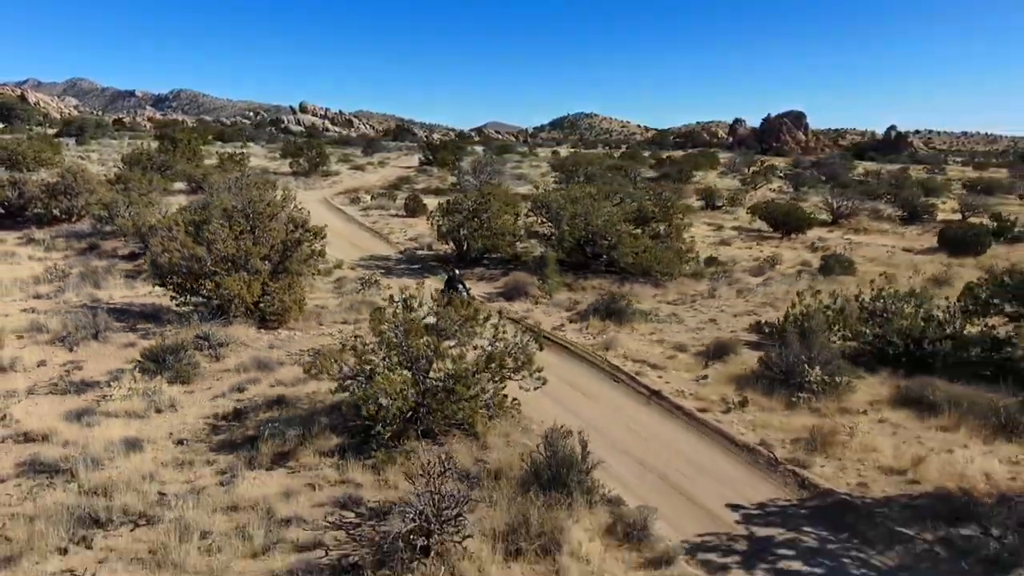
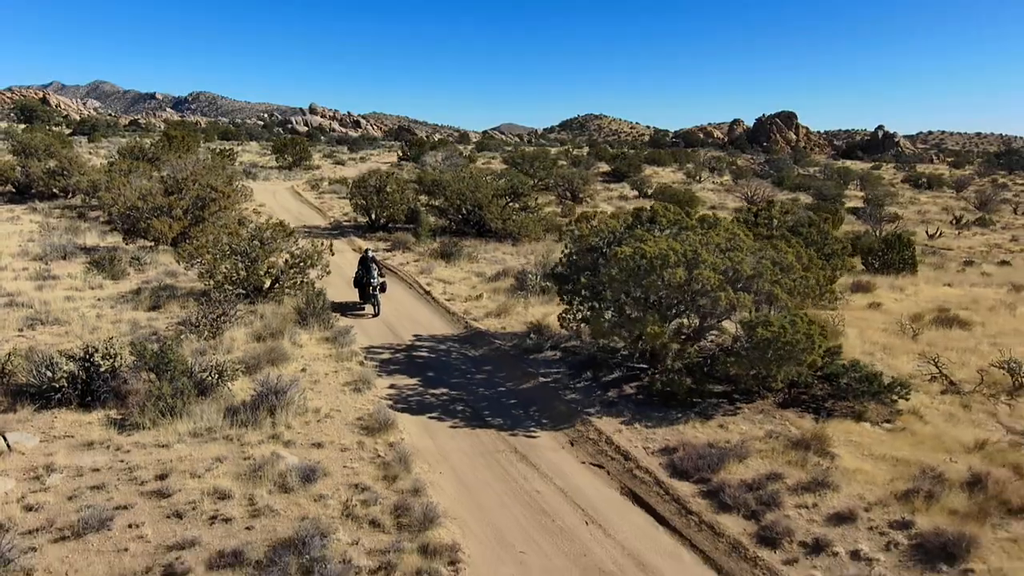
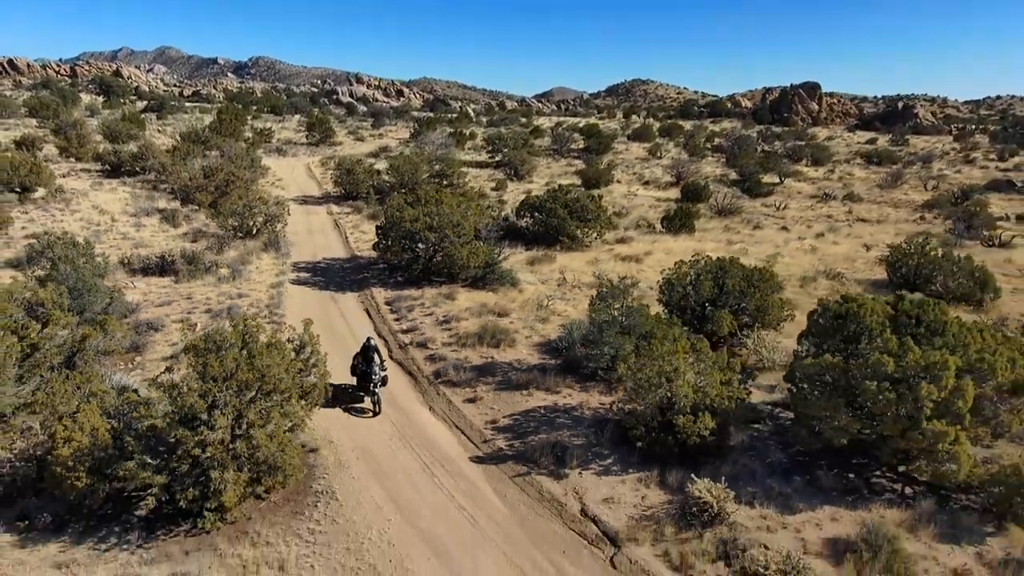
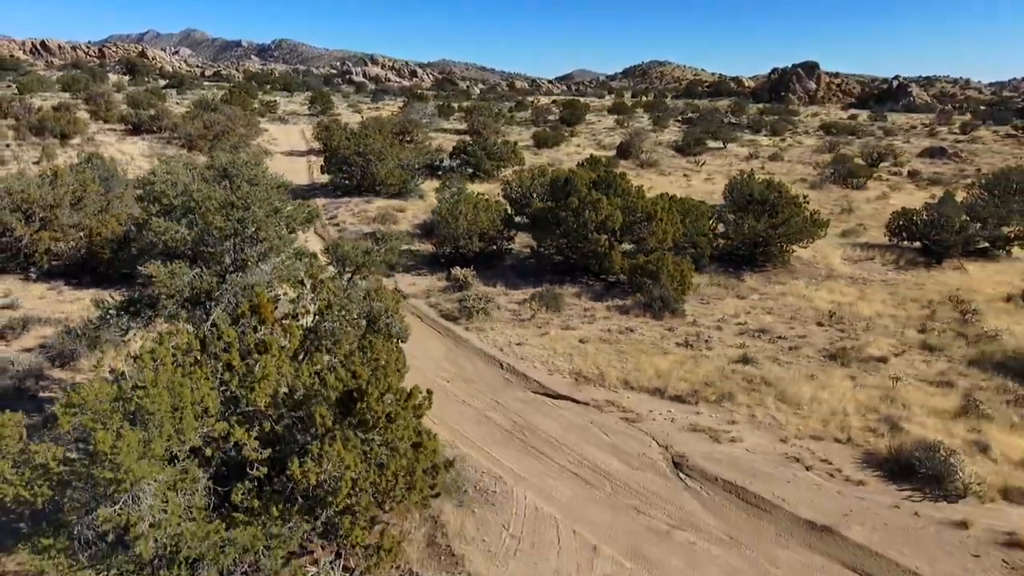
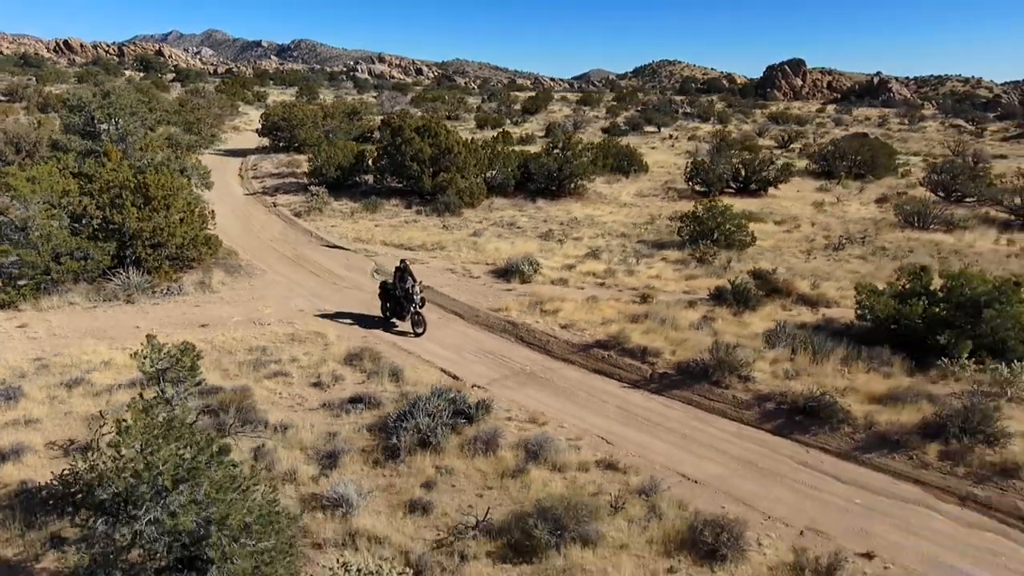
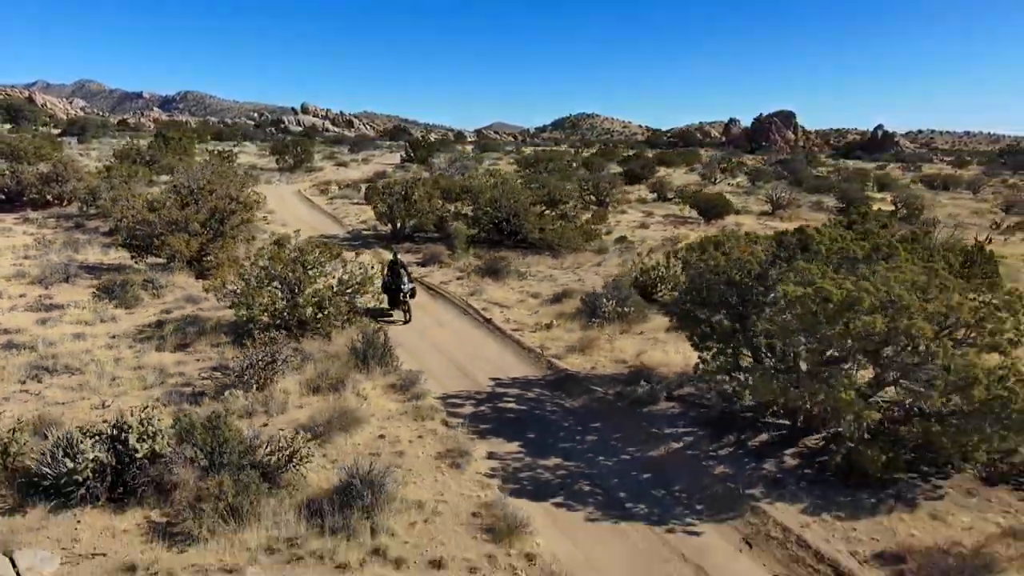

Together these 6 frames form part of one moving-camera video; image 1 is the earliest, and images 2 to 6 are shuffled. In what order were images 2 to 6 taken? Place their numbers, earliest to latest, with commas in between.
6, 2, 3, 4, 5
